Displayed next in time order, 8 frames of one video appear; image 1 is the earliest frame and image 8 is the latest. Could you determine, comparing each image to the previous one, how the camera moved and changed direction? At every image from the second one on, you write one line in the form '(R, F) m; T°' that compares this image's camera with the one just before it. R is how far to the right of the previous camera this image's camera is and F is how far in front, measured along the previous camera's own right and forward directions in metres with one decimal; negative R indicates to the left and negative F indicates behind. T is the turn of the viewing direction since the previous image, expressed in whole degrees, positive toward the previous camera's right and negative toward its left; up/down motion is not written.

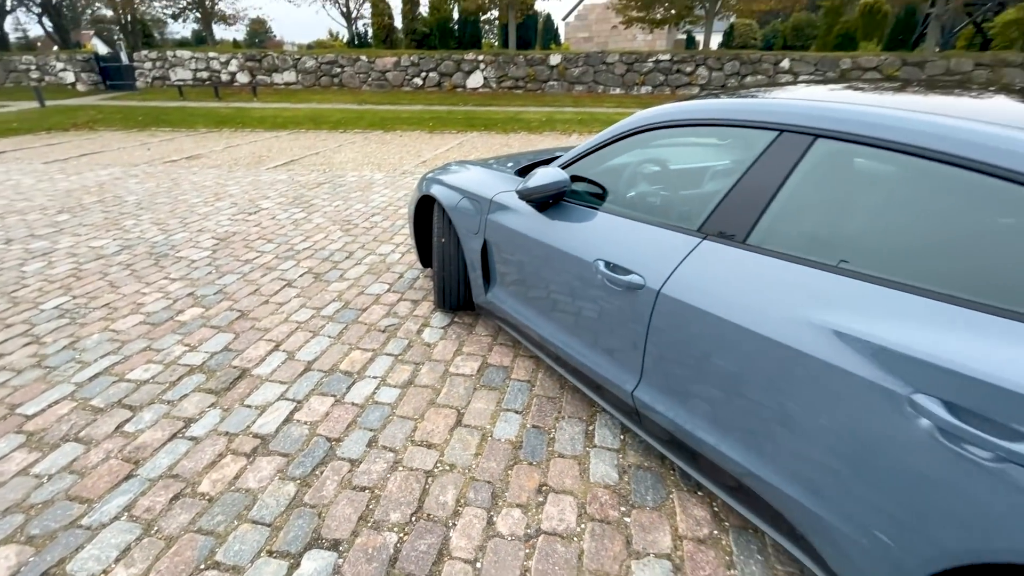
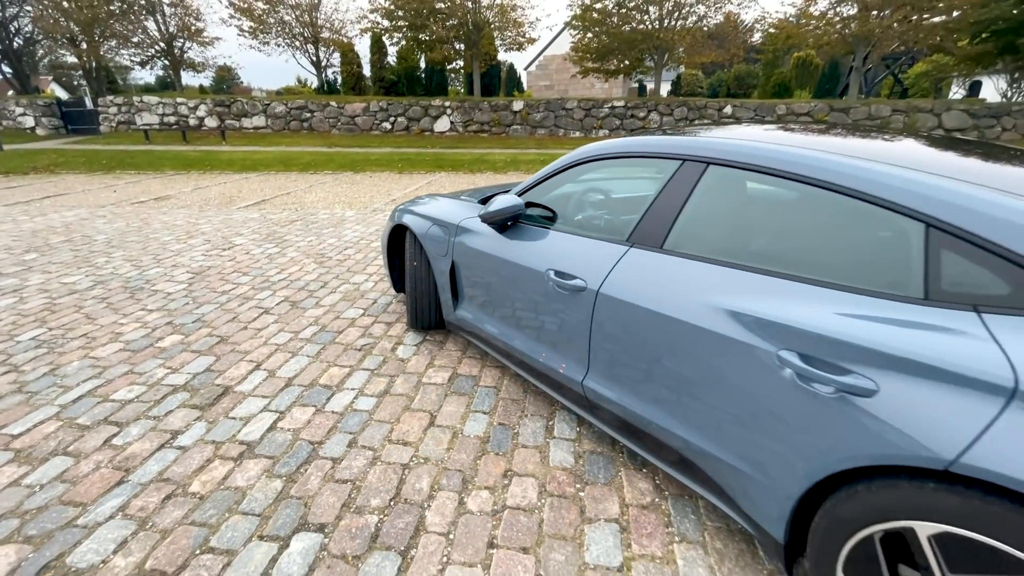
(0.0, -0.3) m; +4°
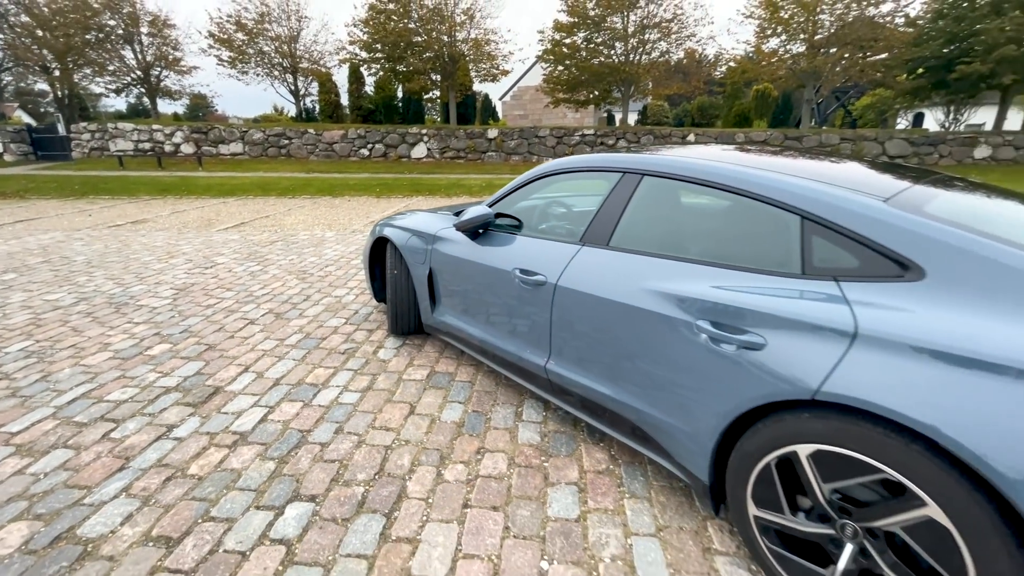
(0.0, -0.3) m; +3°
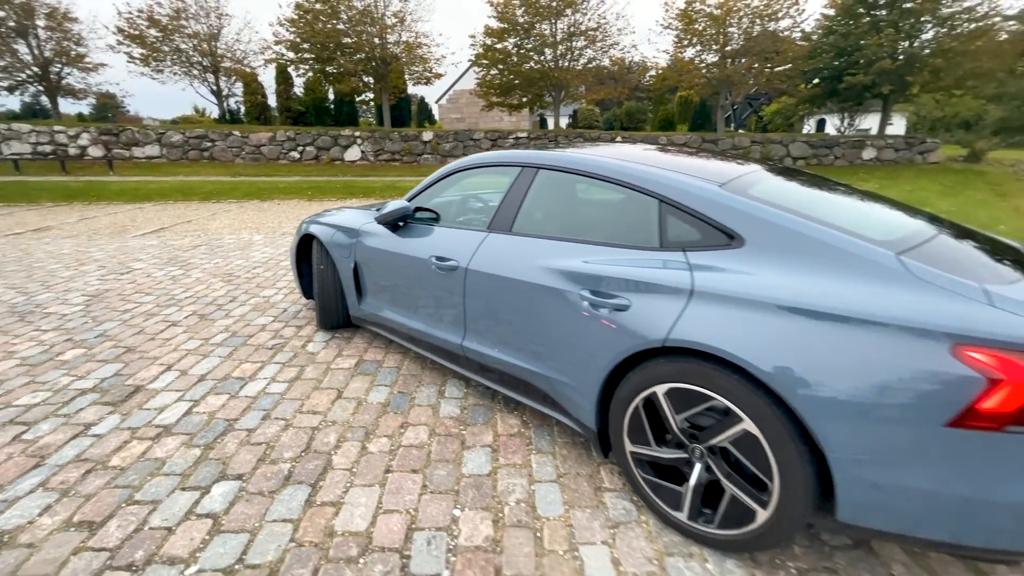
(+0.2, -0.3) m; +7°
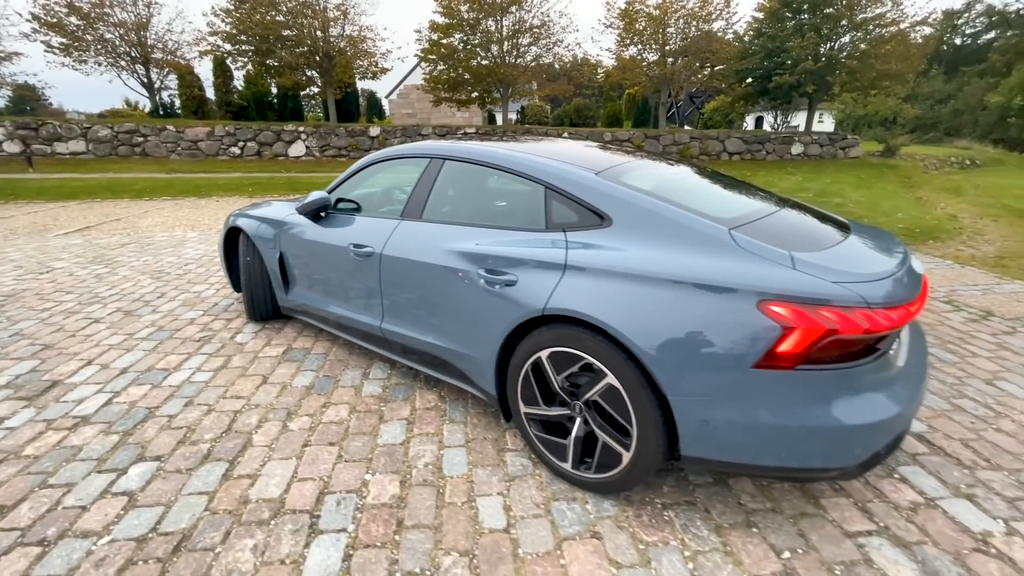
(+0.3, -0.2) m; +5°
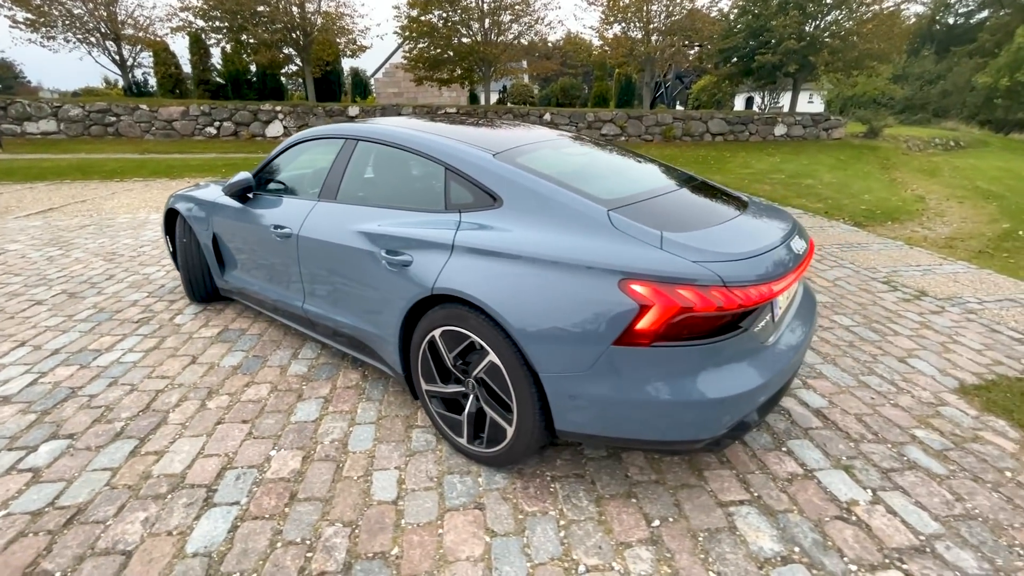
(+0.5, 0.0) m; +1°
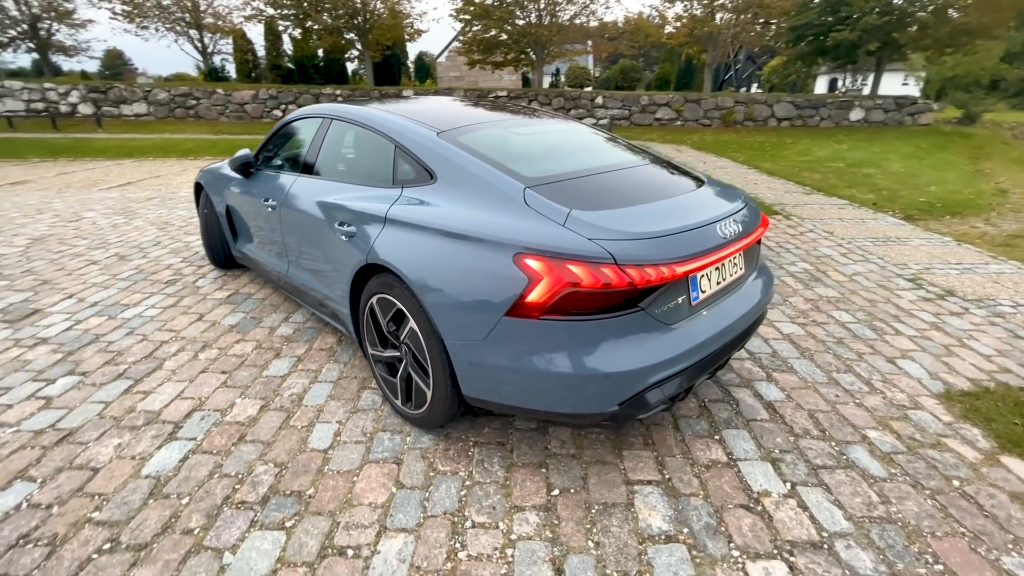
(+0.6, -0.1) m; -7°
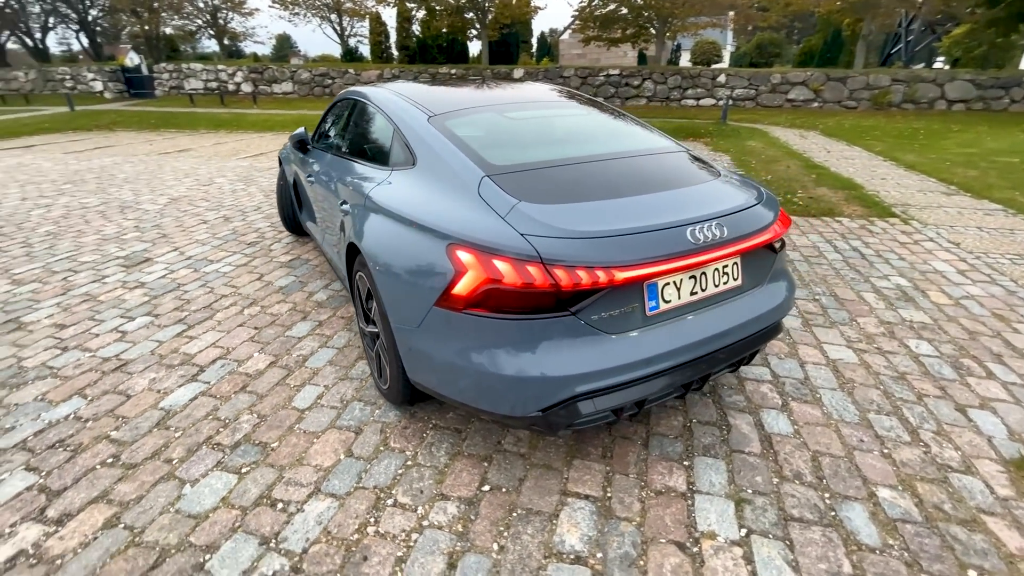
(+0.7, +0.1) m; -13°
